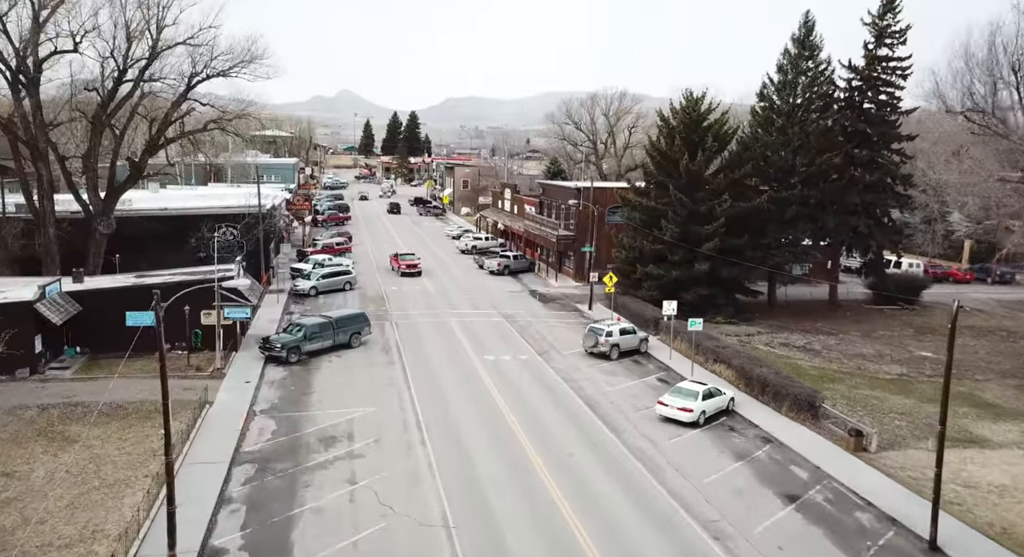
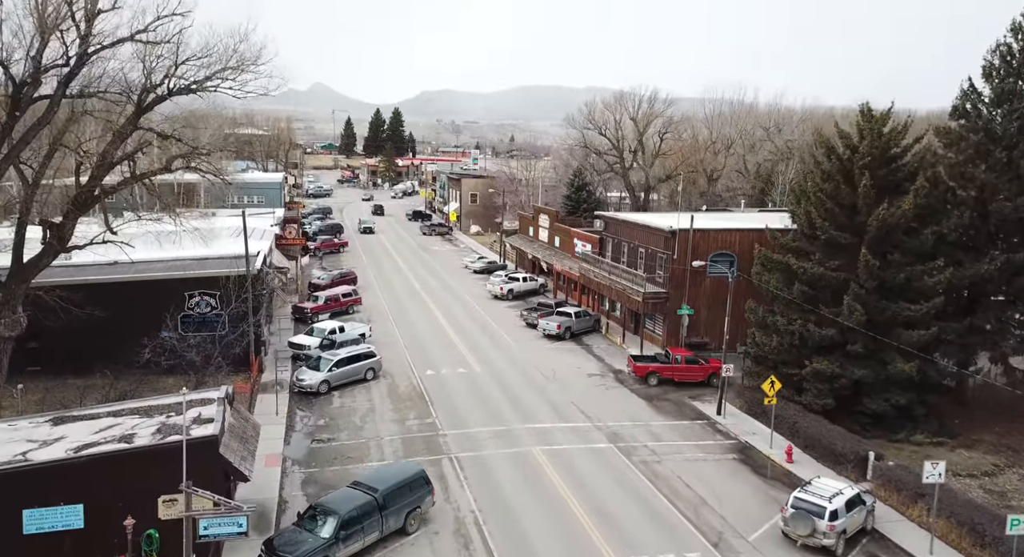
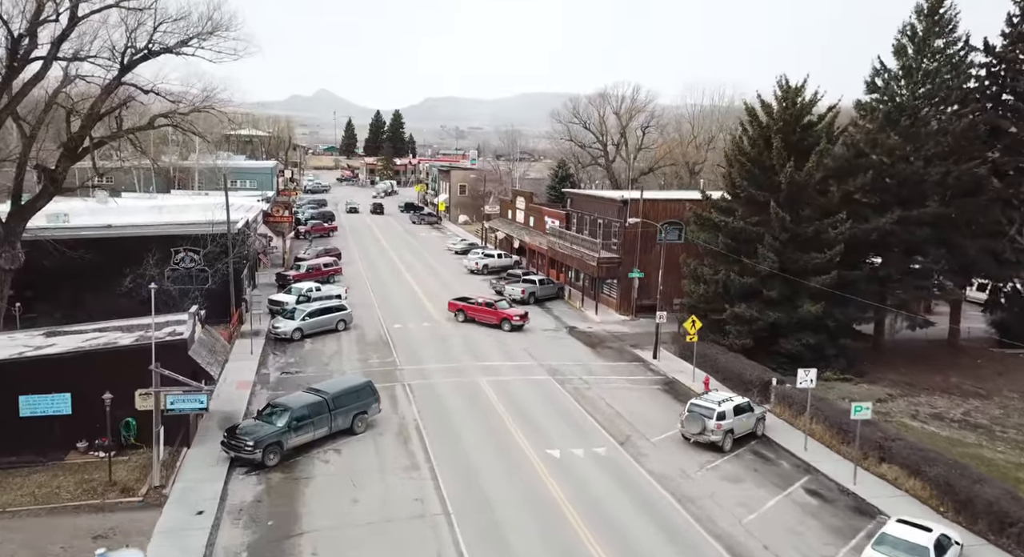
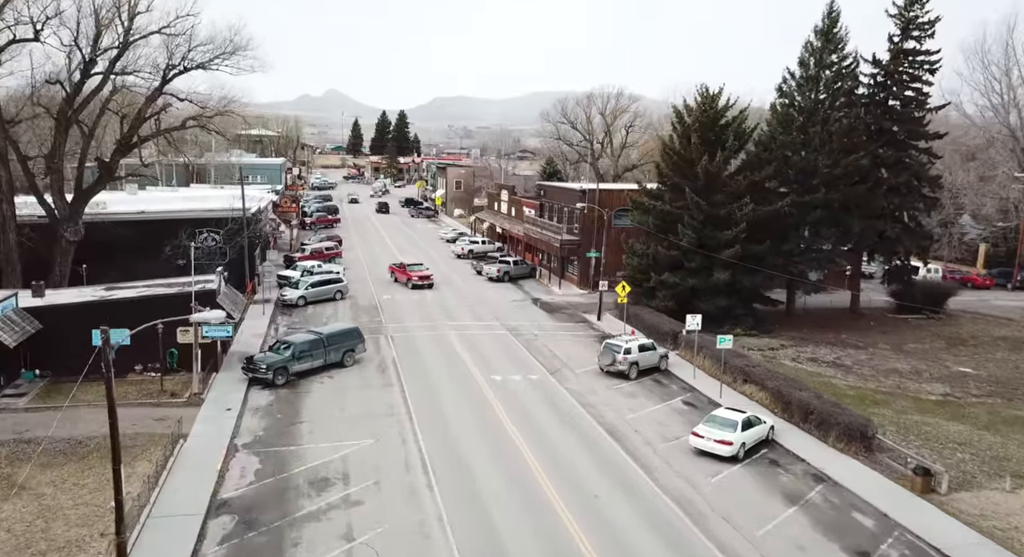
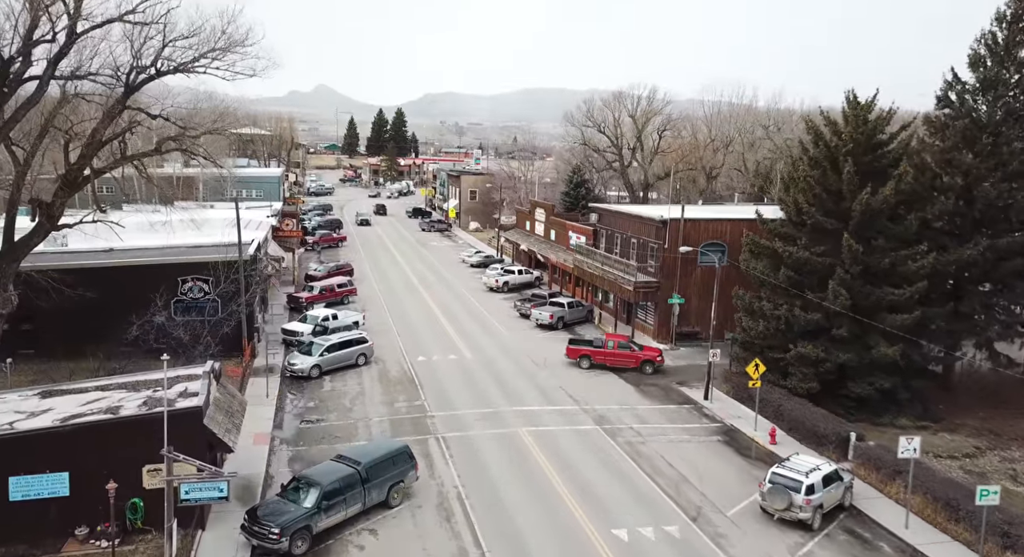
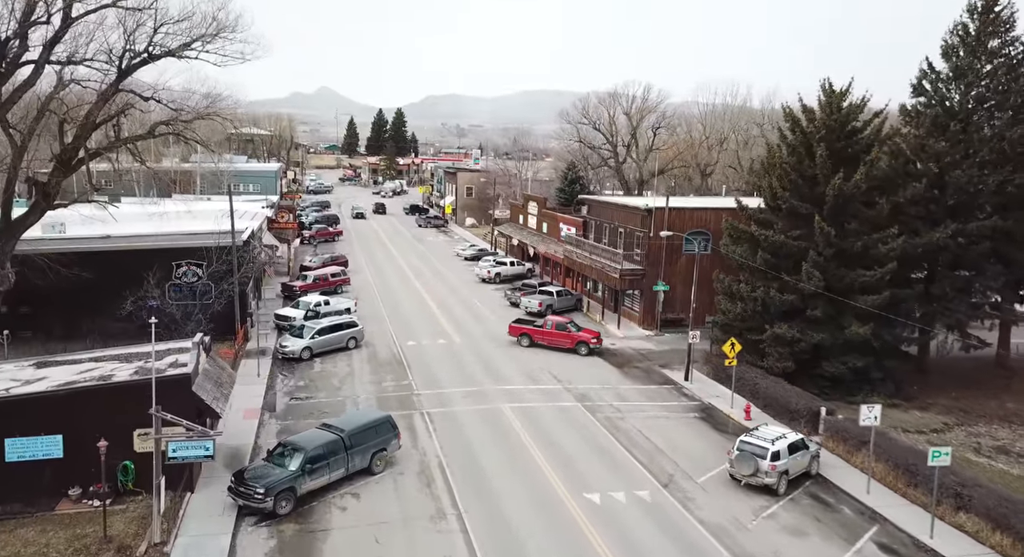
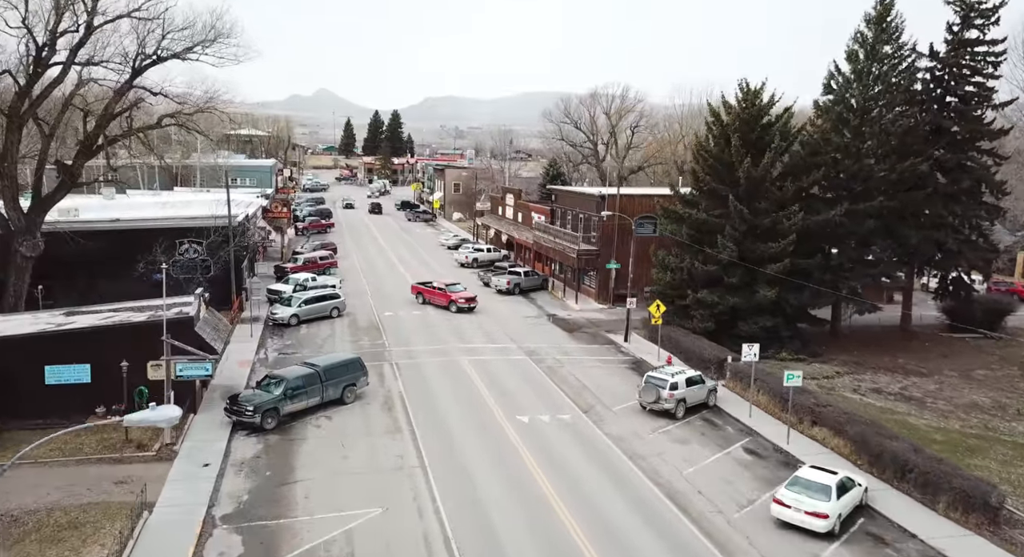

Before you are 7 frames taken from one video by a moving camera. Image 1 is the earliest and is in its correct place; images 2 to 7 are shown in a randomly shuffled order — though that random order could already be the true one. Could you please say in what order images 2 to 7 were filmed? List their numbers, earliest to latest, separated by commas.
4, 7, 3, 6, 5, 2
